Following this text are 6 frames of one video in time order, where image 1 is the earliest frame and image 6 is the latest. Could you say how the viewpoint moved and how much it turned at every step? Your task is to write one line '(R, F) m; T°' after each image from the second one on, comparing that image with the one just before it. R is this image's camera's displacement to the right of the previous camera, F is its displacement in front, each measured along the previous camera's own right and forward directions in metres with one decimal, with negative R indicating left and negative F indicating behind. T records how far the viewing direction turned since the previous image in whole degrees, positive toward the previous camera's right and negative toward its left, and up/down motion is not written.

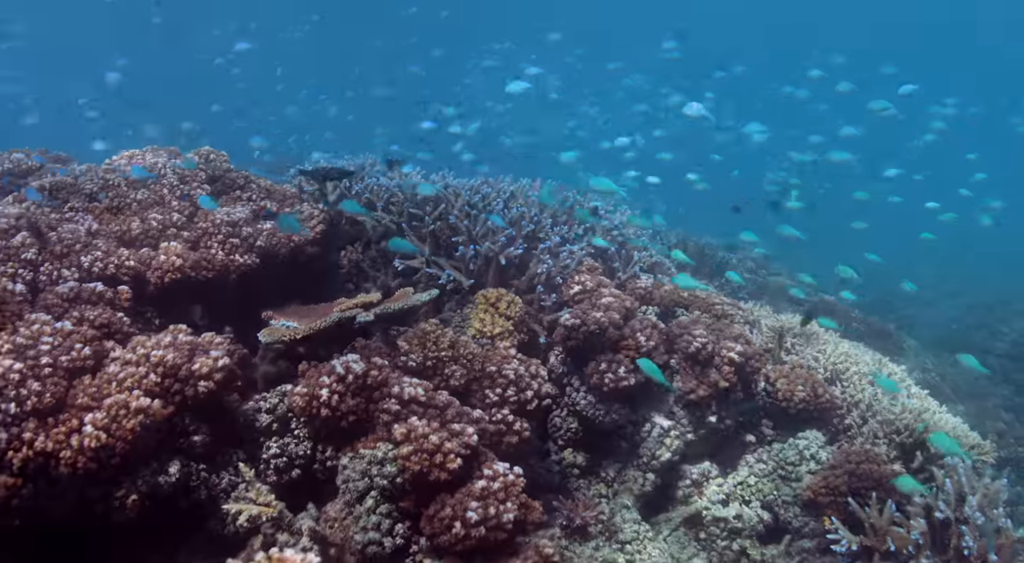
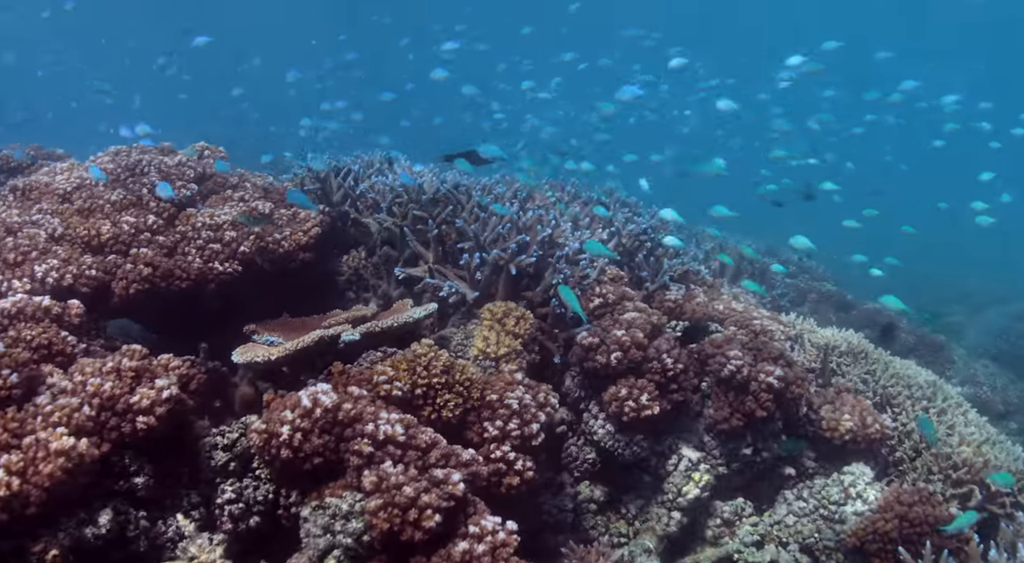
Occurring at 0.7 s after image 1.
(+0.3, +0.8) m; -3°
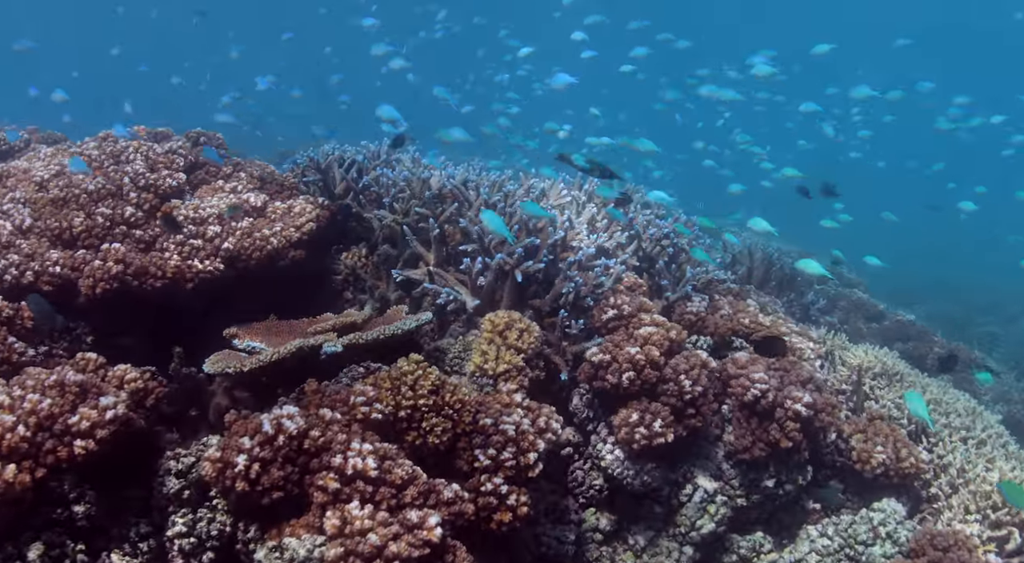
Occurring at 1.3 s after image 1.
(+0.2, +0.6) m; -2°
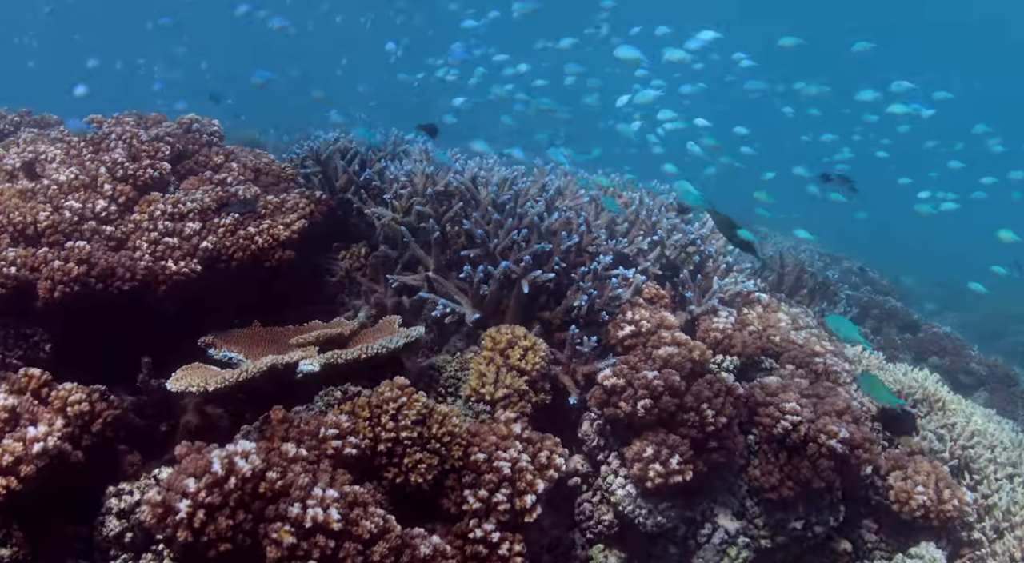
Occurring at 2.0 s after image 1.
(+0.1, +0.6) m; -2°
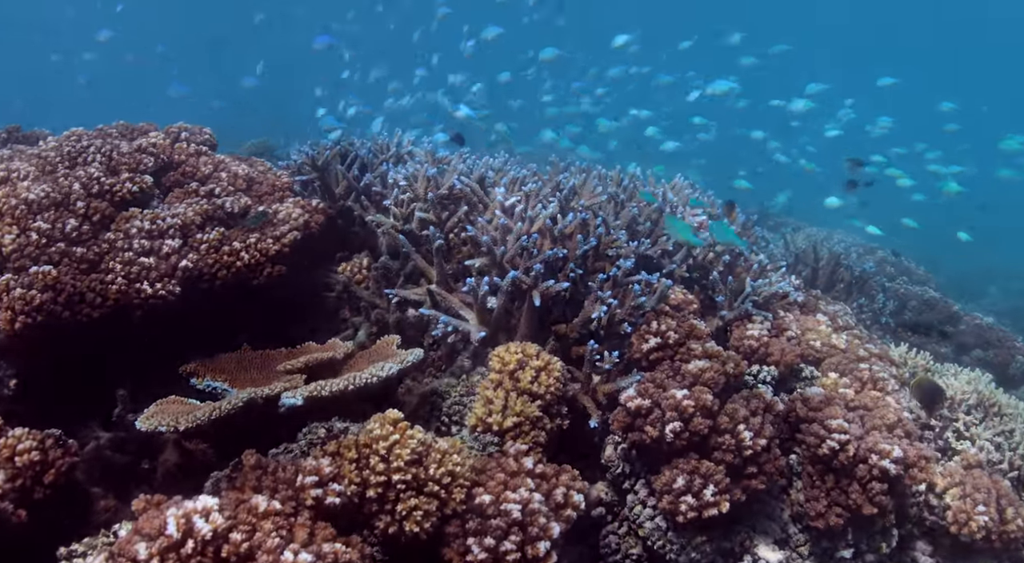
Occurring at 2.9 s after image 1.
(+0.1, +0.5) m; -2°
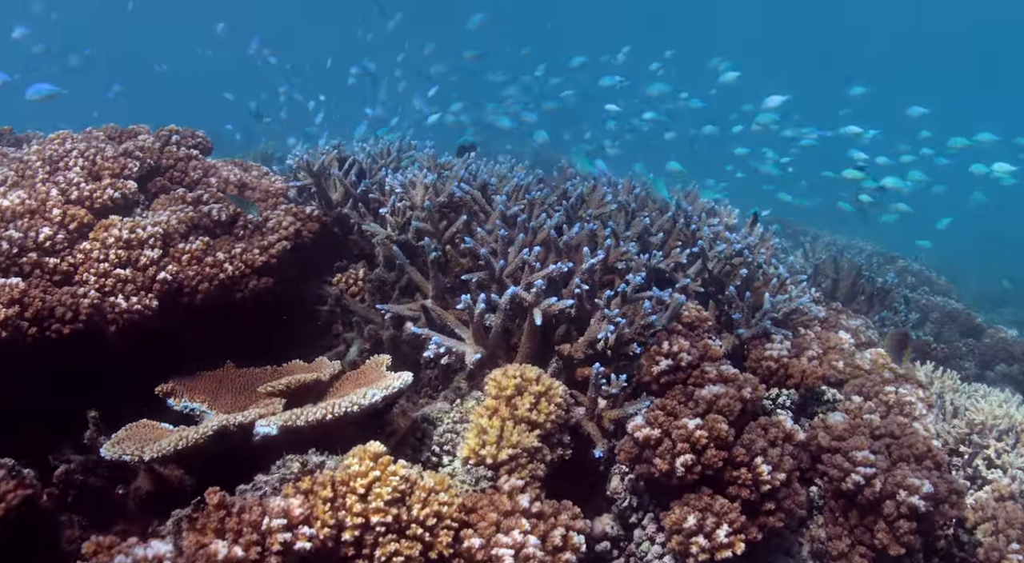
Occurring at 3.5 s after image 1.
(+0.1, +0.4) m; -1°
